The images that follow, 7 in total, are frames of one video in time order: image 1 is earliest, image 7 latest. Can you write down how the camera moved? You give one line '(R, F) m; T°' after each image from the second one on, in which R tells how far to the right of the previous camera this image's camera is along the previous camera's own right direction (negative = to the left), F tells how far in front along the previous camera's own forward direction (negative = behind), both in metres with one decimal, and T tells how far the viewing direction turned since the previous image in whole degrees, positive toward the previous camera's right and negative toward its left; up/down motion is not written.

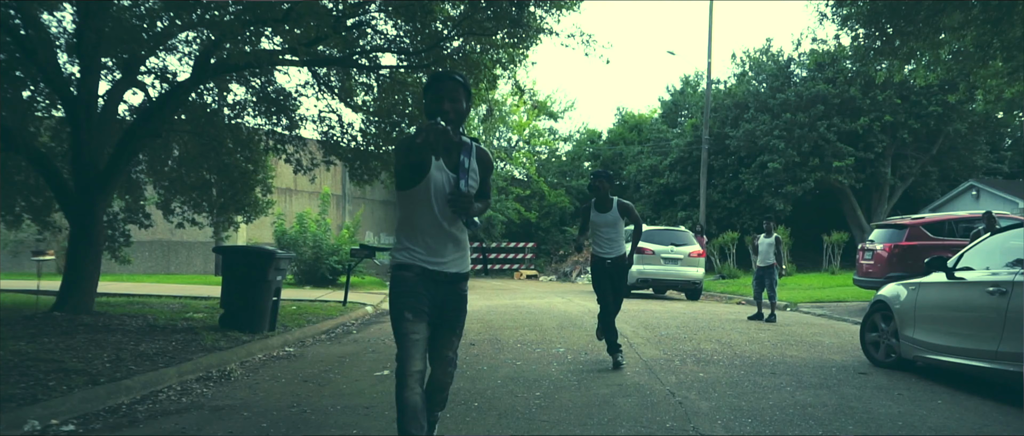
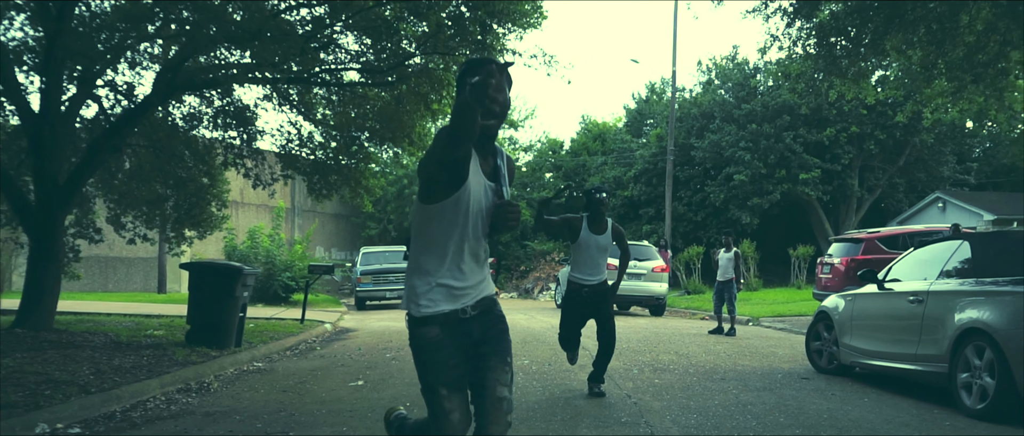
(0.0, -0.2) m; +2°
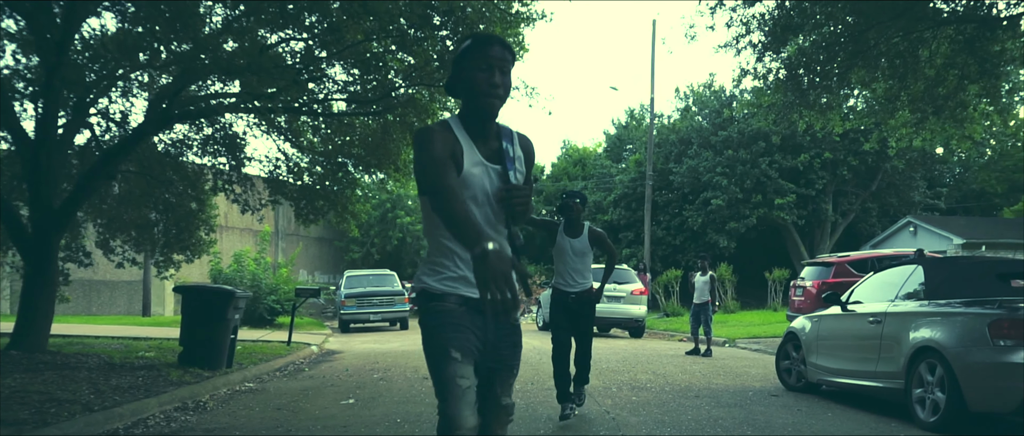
(0.0, -0.4) m; +1°
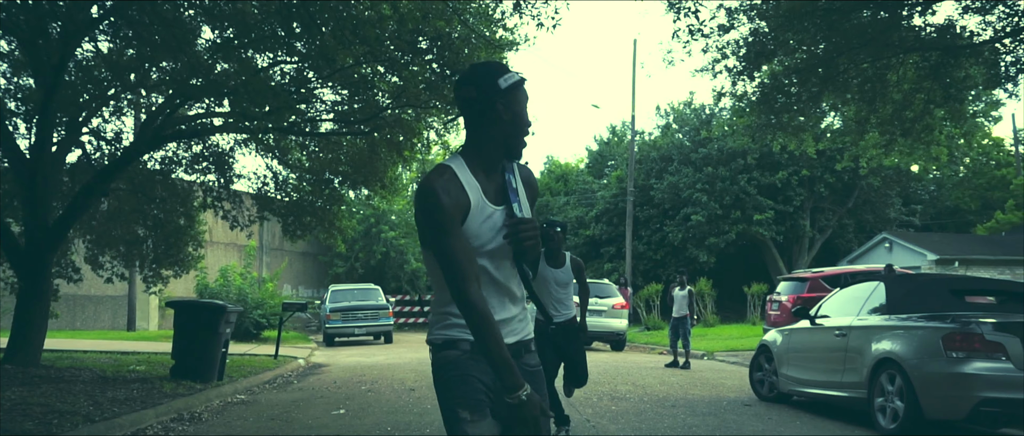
(0.0, -0.4) m; +1°
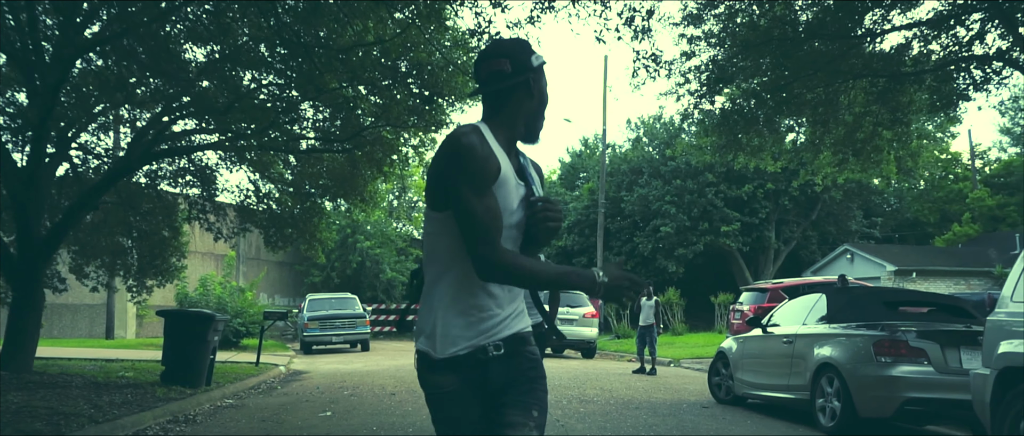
(0.0, -0.7) m; +2°
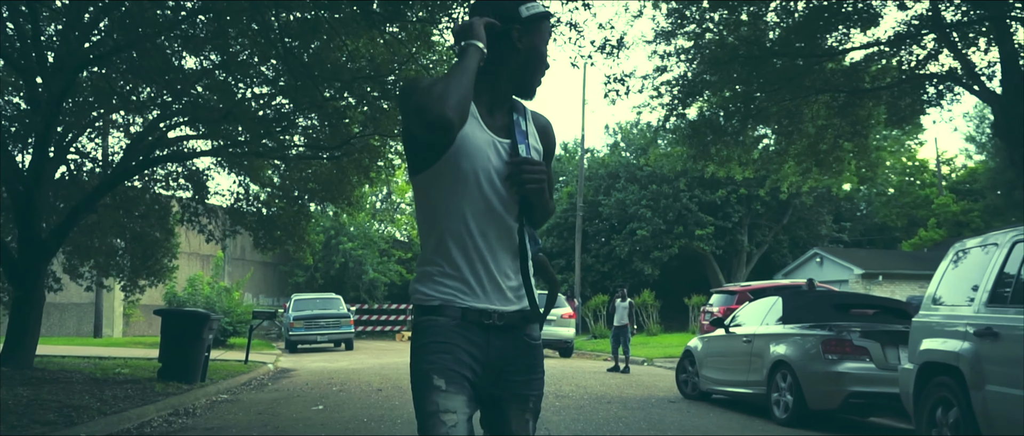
(0.0, -0.7) m; +1°
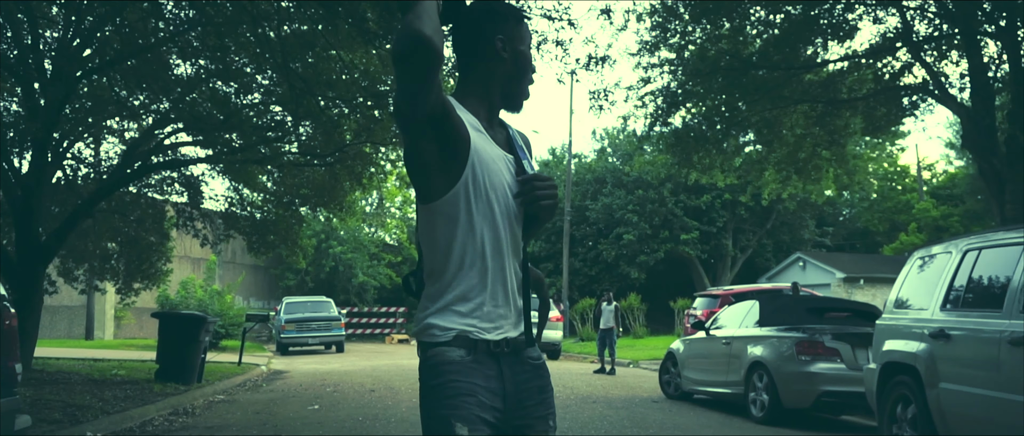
(0.0, -0.4) m; +1°
